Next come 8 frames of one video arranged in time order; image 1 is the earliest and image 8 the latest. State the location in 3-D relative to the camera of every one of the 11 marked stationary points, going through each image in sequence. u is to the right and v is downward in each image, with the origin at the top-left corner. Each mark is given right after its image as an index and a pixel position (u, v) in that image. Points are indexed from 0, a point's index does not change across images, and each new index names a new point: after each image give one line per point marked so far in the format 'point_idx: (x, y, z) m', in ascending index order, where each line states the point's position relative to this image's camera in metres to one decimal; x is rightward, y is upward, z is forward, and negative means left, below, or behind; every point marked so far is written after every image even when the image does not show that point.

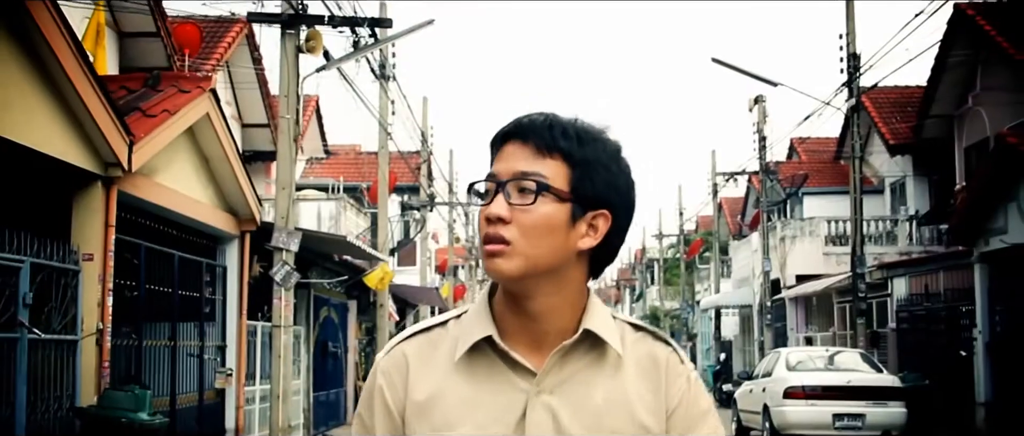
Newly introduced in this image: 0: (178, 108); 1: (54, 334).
0: (-2.9, +0.9, +9.5) m
1: (-3.2, -0.8, +7.7) m
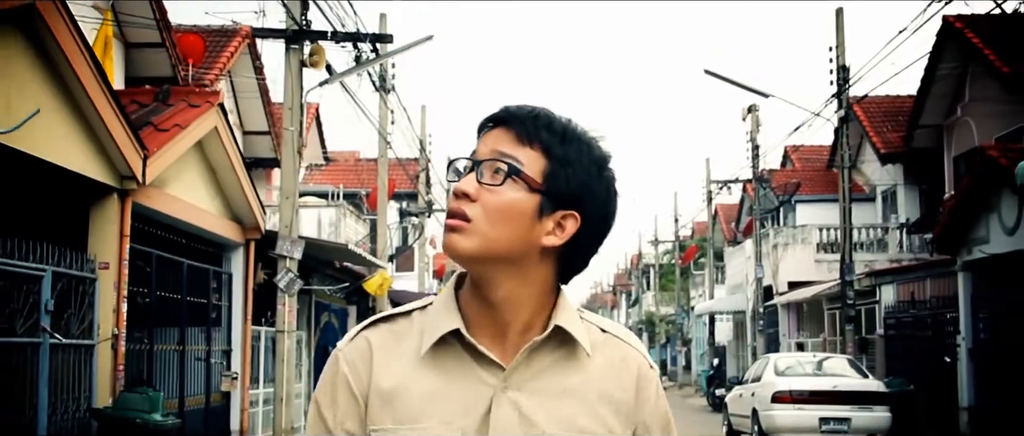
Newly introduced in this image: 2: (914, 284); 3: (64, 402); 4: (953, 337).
0: (-2.9, +0.9, +10.0) m
1: (-3.2, -0.9, +8.1) m
2: (+7.0, -1.1, +19.3) m
3: (-3.2, -1.3, +8.0) m
4: (+6.9, -1.8, +17.3) m
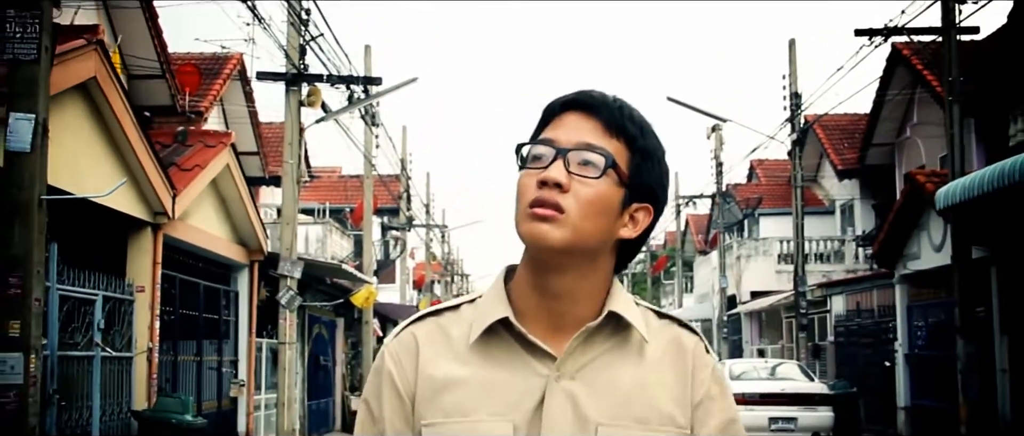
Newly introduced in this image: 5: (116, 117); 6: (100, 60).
0: (-3.1, +0.6, +11.4) m
1: (-3.4, -1.1, +9.6) m
2: (+6.6, -1.4, +20.9) m
3: (-3.4, -1.6, +9.5) m
4: (+6.5, -2.1, +18.9) m
5: (-3.1, +0.8, +8.9) m
6: (-3.1, +1.2, +8.3) m
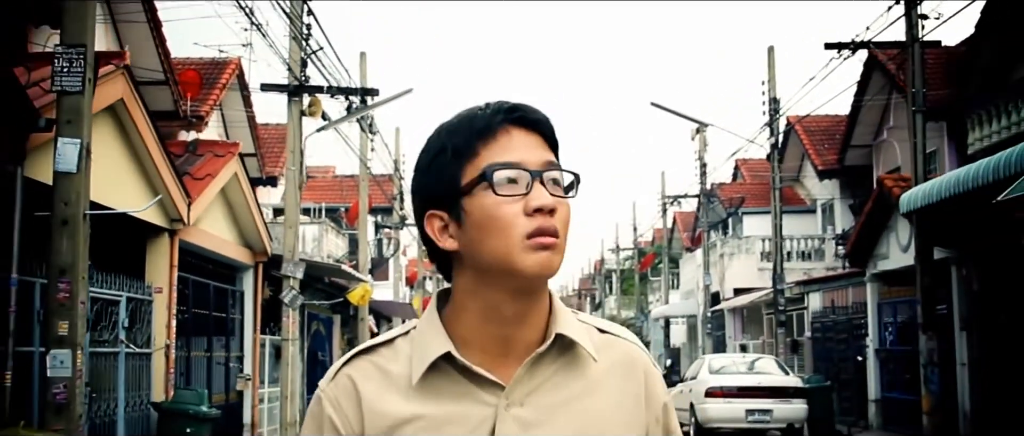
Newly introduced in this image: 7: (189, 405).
0: (-3.3, +0.5, +12.3) m
1: (-3.5, -1.2, +10.5) m
2: (+6.4, -1.5, +21.9) m
3: (-3.5, -1.6, +10.3) m
4: (+6.3, -2.2, +19.9) m
5: (-3.2, +0.7, +9.7) m
6: (-3.2, +1.1, +9.1) m
7: (-3.0, -1.7, +10.4) m
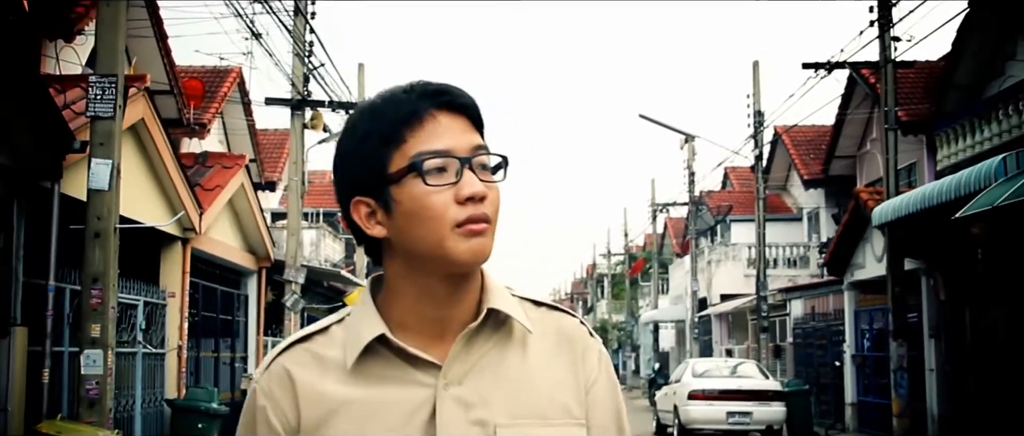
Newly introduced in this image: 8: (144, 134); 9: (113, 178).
0: (-3.3, +0.4, +13.1) m
1: (-3.6, -1.3, +11.2) m
2: (+6.2, -1.7, +22.7) m
3: (-3.6, -1.7, +11.1) m
4: (+6.1, -2.4, +20.7) m
5: (-3.3, +0.6, +10.5) m
6: (-3.2, +1.0, +9.9) m
7: (-3.1, -1.8, +11.1) m
8: (-3.4, +0.8, +10.2) m
9: (-2.8, +0.3, +7.9) m
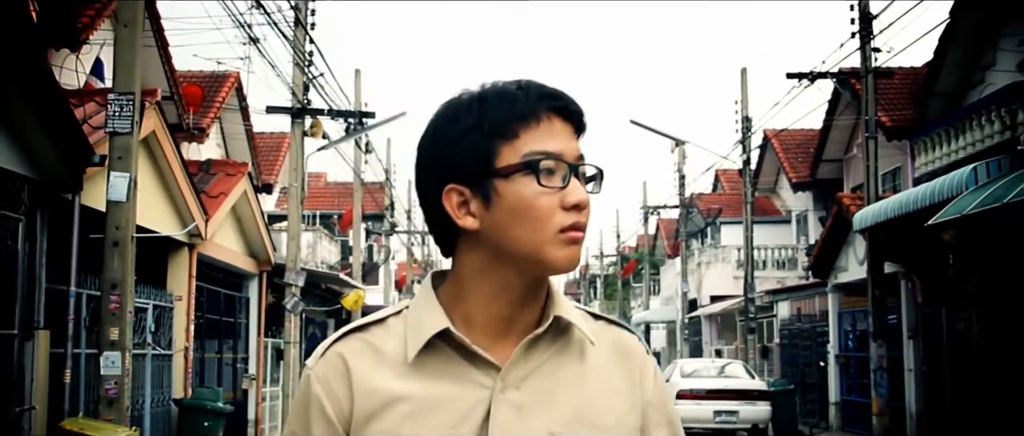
0: (-3.4, +0.3, +13.6) m
1: (-3.7, -1.4, +11.7) m
2: (+6.1, -1.7, +23.2) m
3: (-3.7, -1.8, +11.6) m
4: (+6.0, -2.4, +21.2) m
5: (-3.4, +0.5, +11.0) m
6: (-3.3, +0.9, +10.4) m
7: (-3.2, -1.9, +11.6) m
8: (-3.4, +0.7, +10.7) m
9: (-2.9, +0.2, +8.5) m
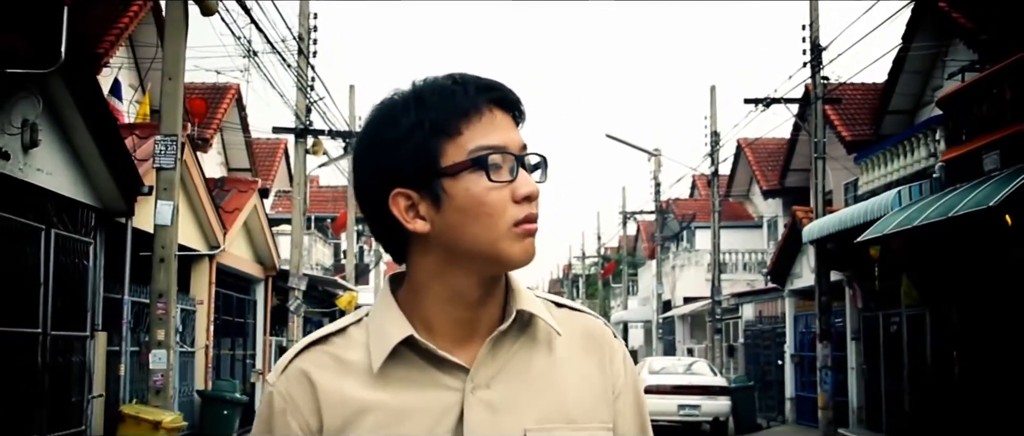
0: (-3.7, +0.2, +15.3) m
1: (-3.9, -1.5, +13.4) m
2: (+5.7, -1.9, +25.1) m
3: (-3.9, -2.0, +13.3) m
4: (+5.6, -2.6, +23.1) m
5: (-3.6, +0.4, +12.7) m
6: (-3.5, +0.8, +12.1) m
7: (-3.4, -2.1, +13.3) m
8: (-3.6, +0.5, +12.4) m
9: (-3.1, 0.0, +10.2) m
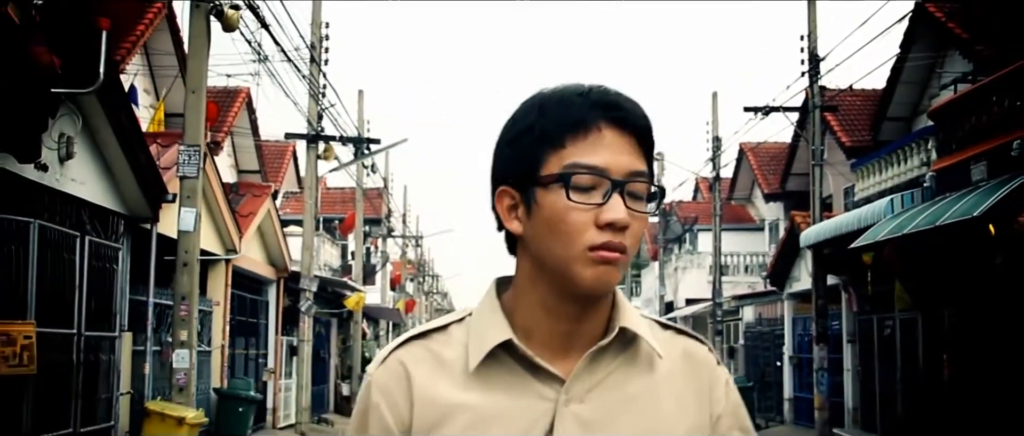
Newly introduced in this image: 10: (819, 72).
0: (-3.6, +0.1, +15.8) m
1: (-3.9, -1.6, +14.0) m
2: (+5.8, -2.0, +25.6) m
3: (-3.9, -2.0, +13.8) m
4: (+5.7, -2.7, +23.6) m
5: (-3.5, +0.3, +13.3) m
6: (-3.4, +0.7, +12.6) m
7: (-3.4, -2.1, +13.9) m
8: (-3.6, +0.5, +12.9) m
9: (-3.0, 0.0, +10.7) m
10: (+5.4, +2.6, +19.6) m
